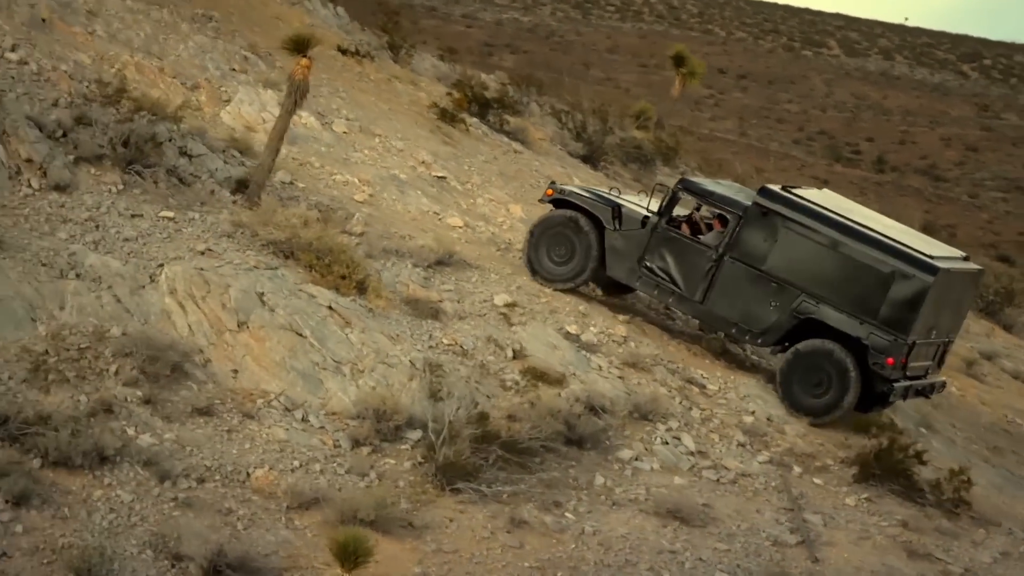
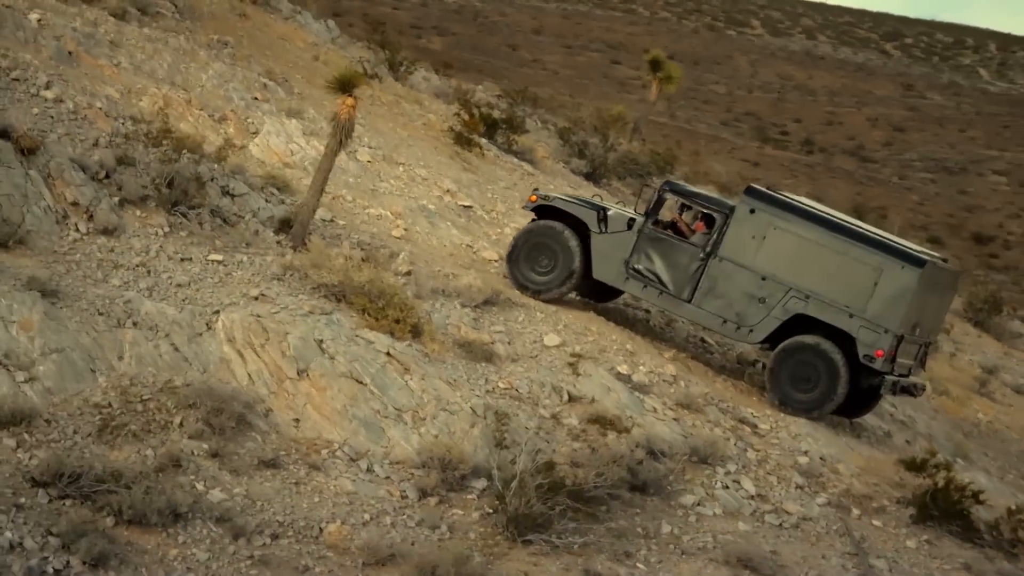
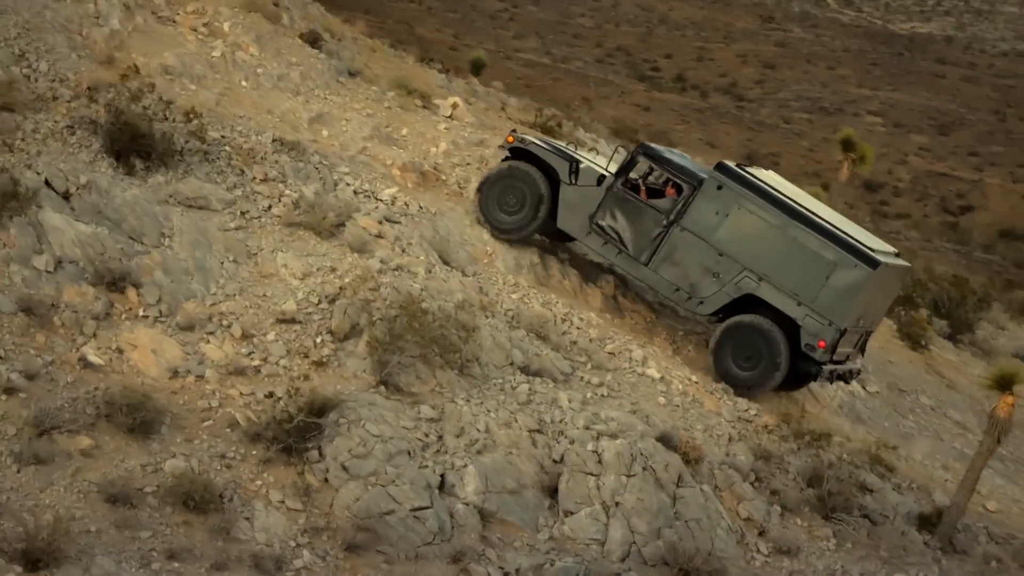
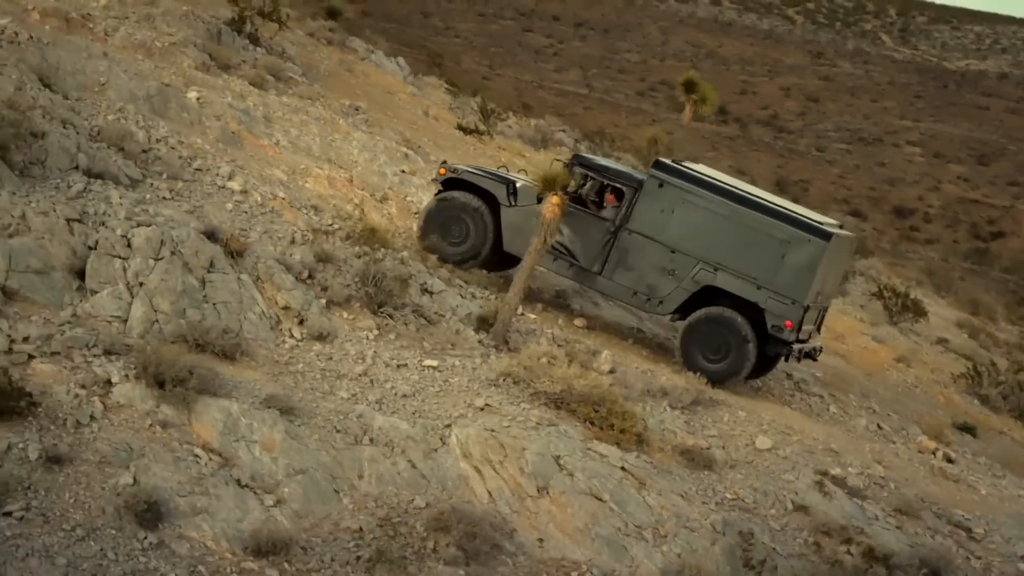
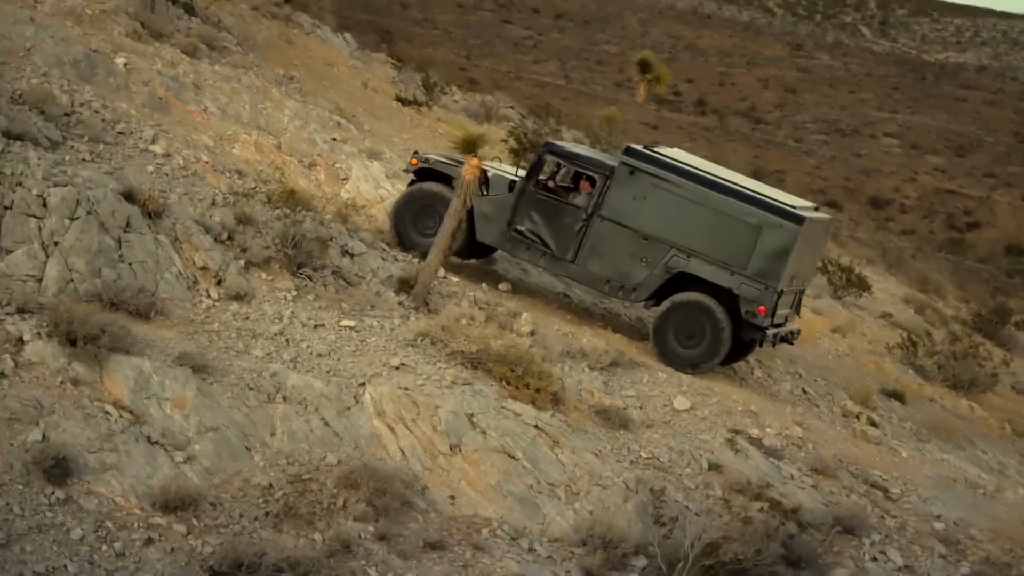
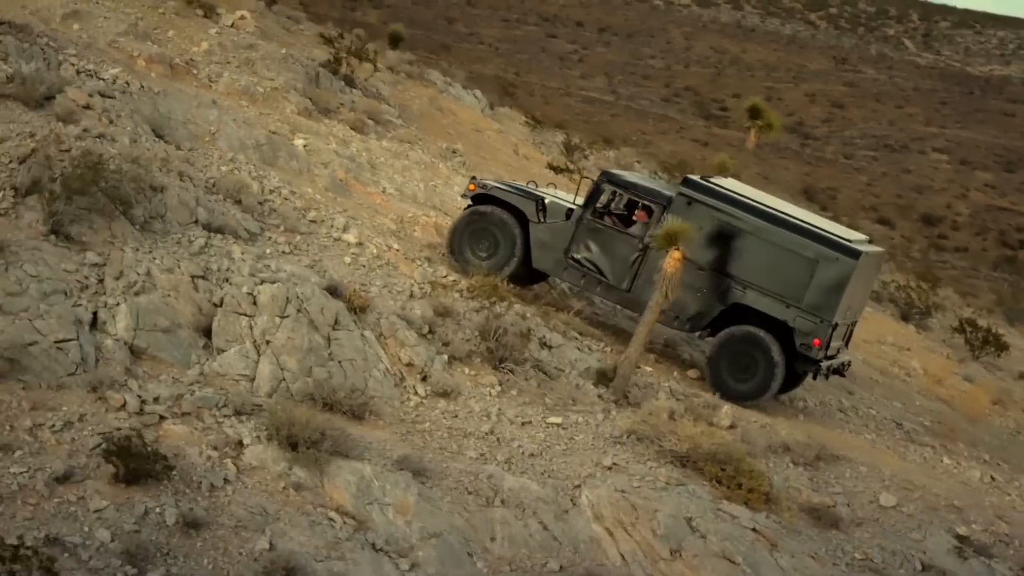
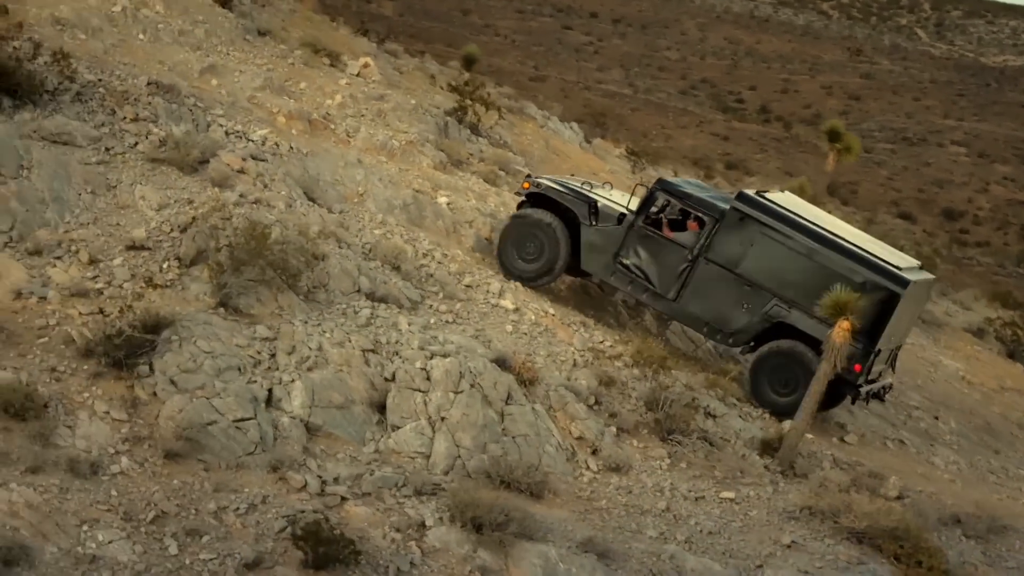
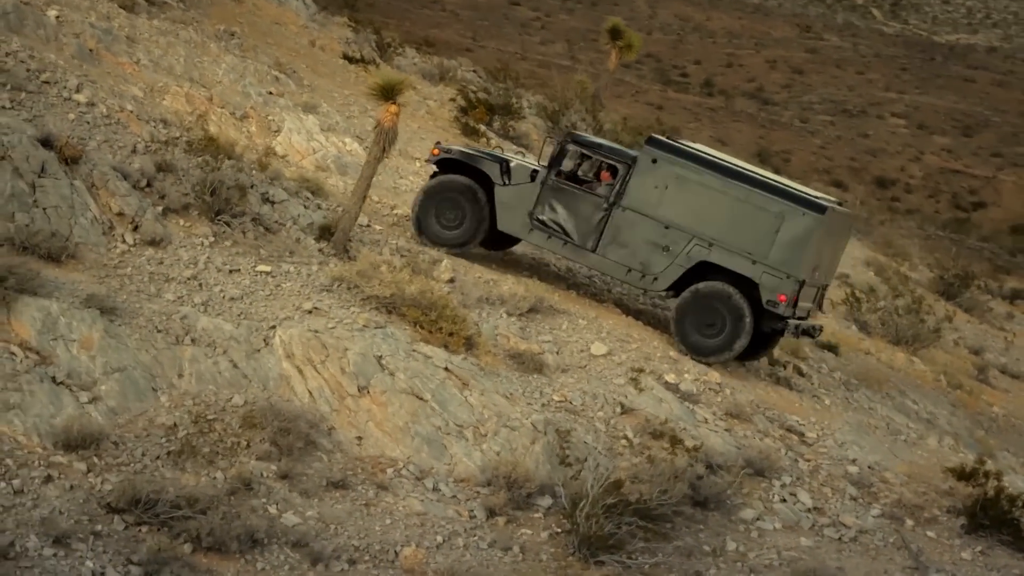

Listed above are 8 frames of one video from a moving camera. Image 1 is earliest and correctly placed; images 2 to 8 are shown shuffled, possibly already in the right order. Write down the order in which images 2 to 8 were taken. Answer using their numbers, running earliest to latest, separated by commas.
2, 8, 5, 4, 6, 7, 3
